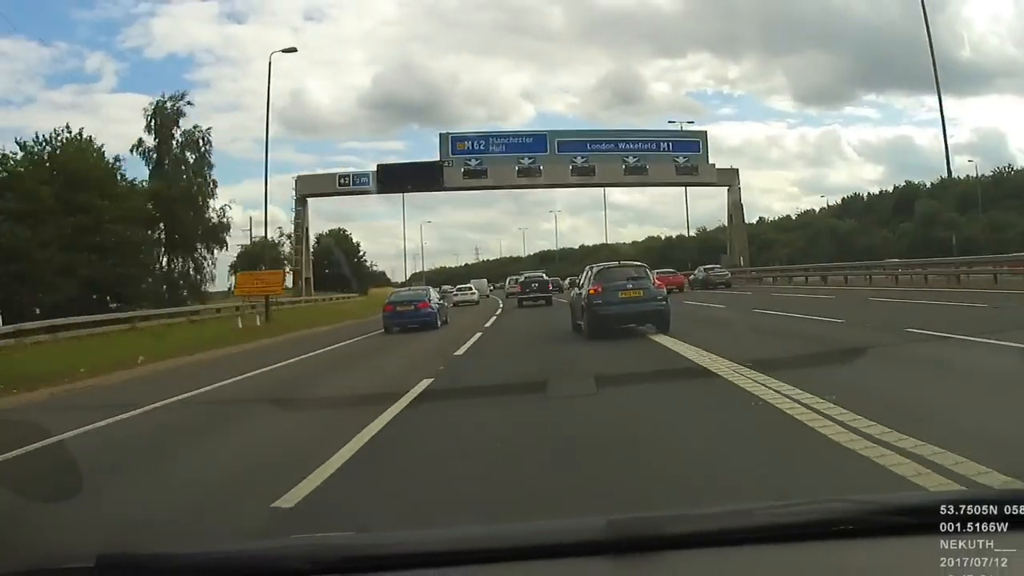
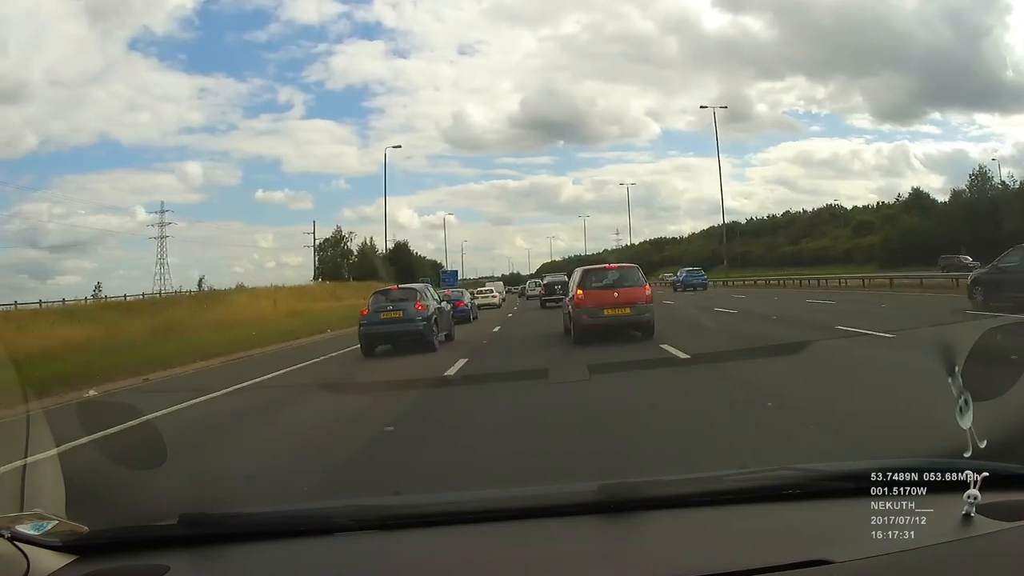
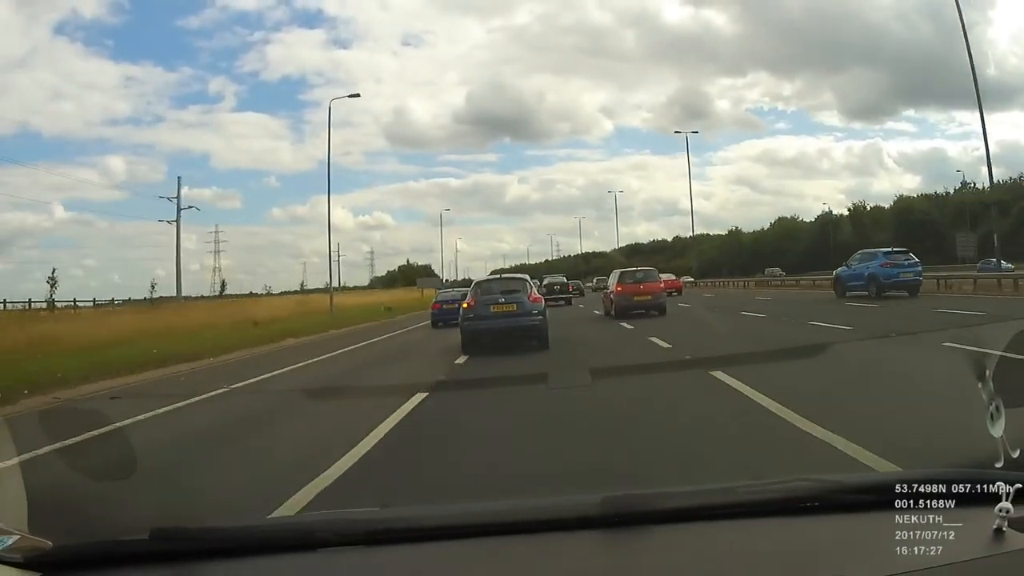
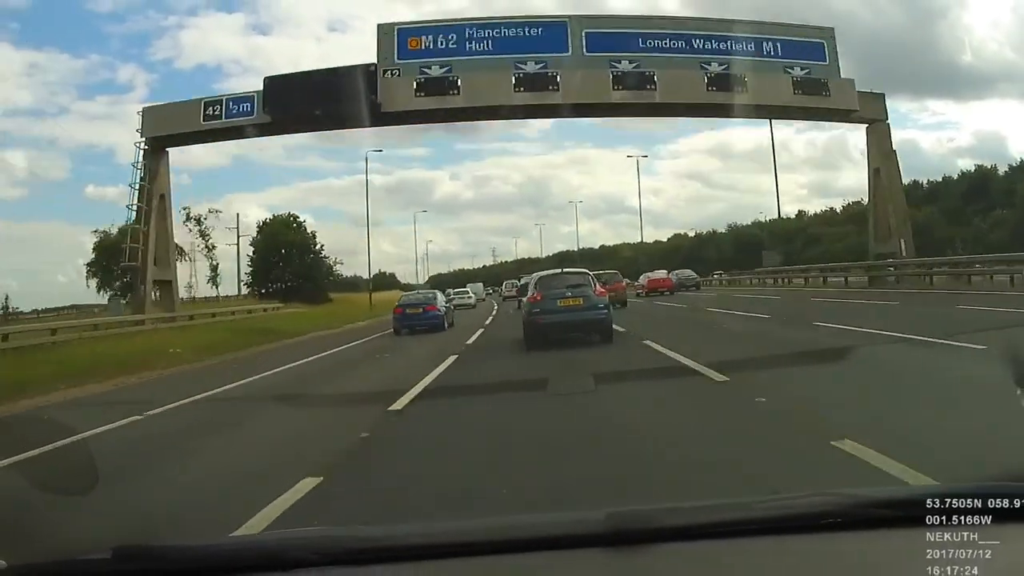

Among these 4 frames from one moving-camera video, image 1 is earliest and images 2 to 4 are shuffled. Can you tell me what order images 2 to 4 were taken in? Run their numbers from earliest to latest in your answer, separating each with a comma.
4, 3, 2
